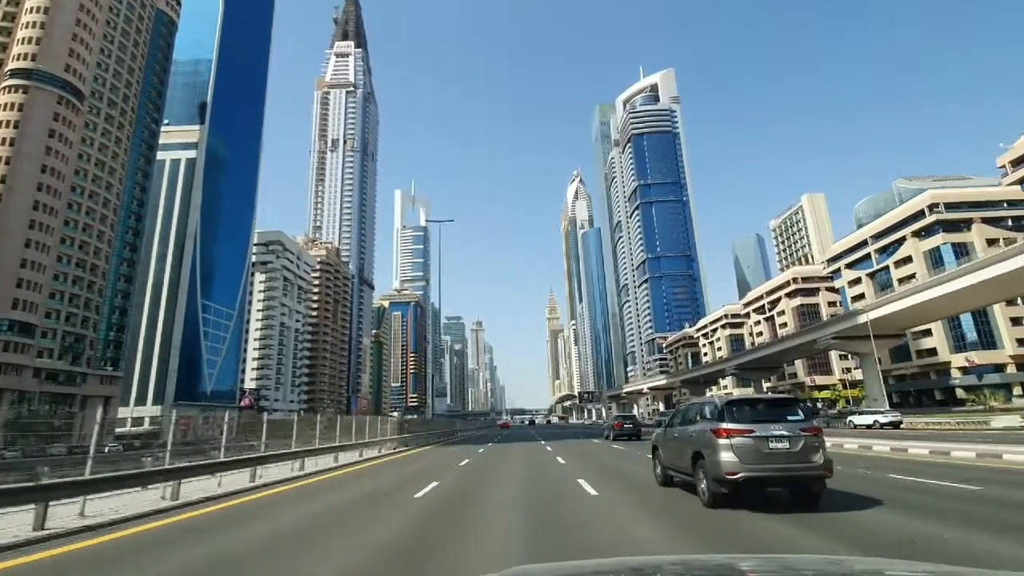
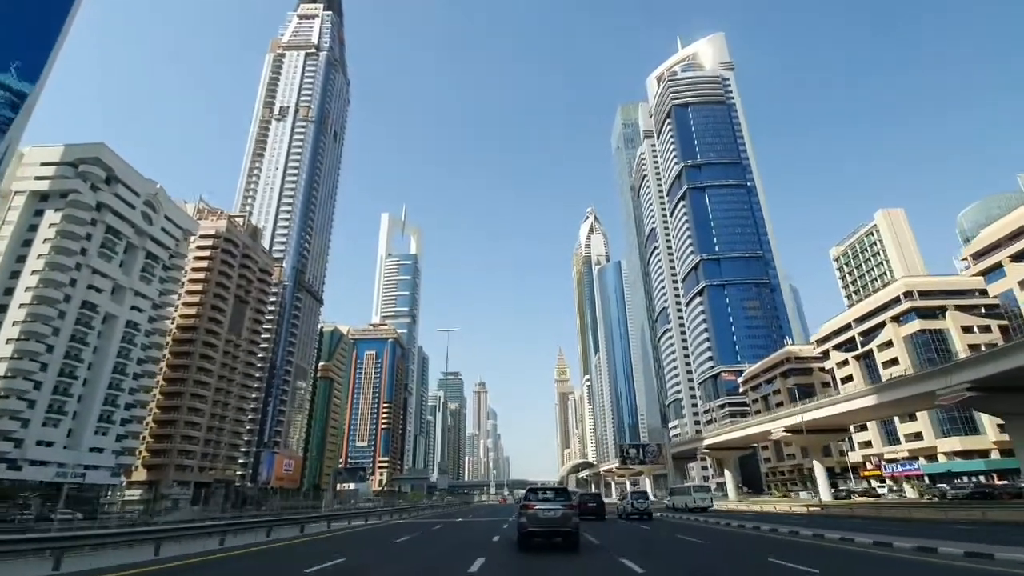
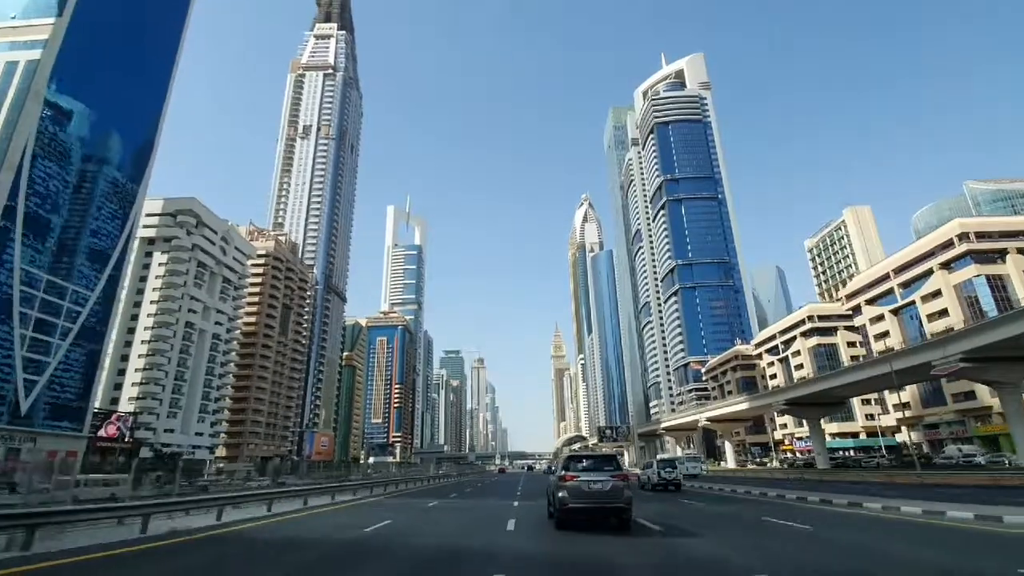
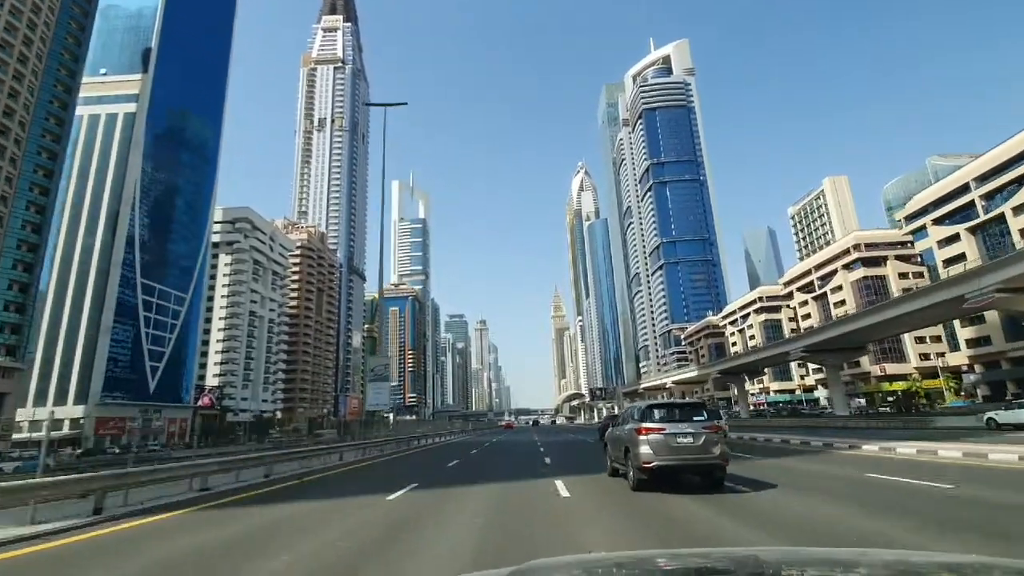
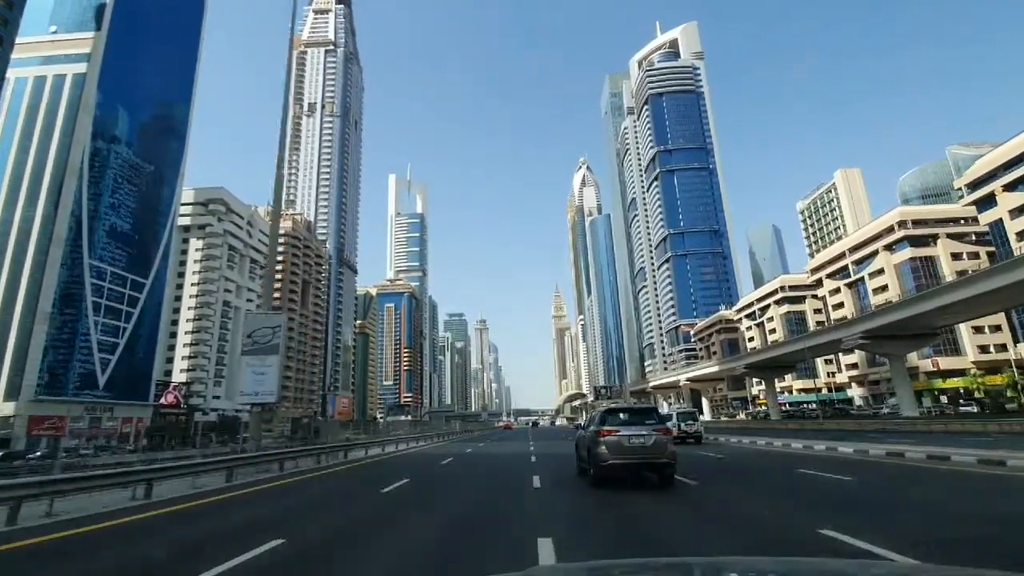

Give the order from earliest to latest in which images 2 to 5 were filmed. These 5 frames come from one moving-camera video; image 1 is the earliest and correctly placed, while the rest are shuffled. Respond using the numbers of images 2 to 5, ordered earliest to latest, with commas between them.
4, 5, 3, 2
